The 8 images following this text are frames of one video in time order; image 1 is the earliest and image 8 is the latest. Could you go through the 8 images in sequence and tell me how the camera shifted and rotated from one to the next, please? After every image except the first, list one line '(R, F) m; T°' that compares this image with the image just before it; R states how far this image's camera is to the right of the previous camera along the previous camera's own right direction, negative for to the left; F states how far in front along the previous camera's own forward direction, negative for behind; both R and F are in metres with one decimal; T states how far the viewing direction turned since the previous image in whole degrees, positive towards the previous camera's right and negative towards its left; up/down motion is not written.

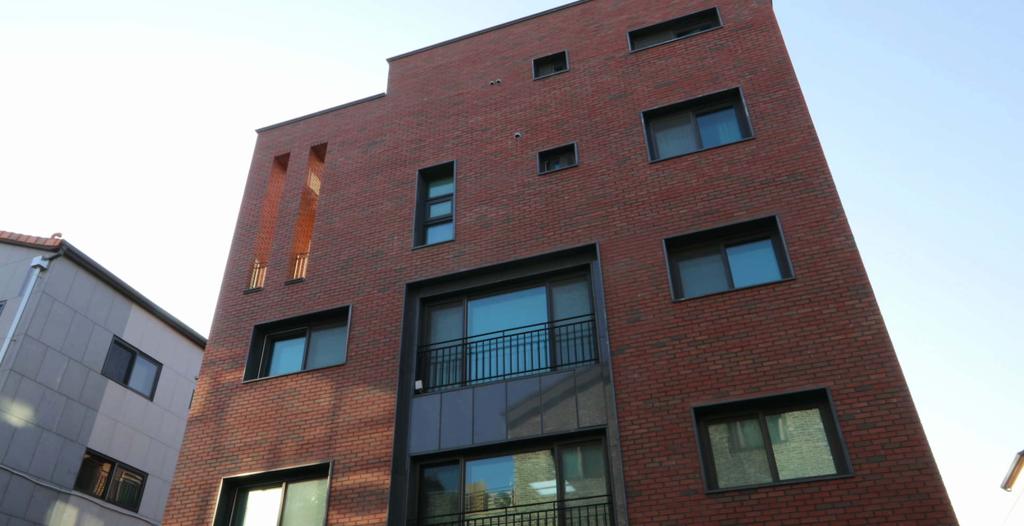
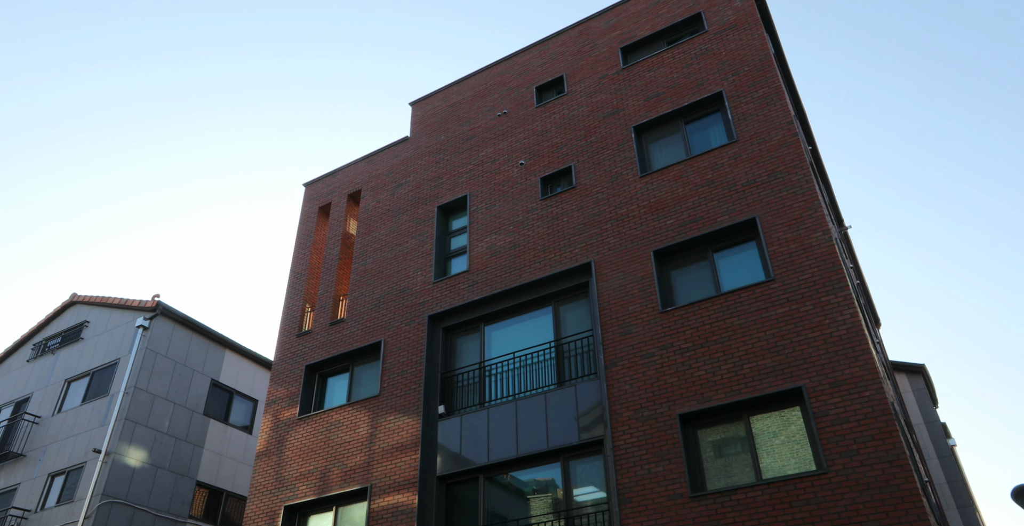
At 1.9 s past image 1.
(+2.5, -0.8) m; -9°
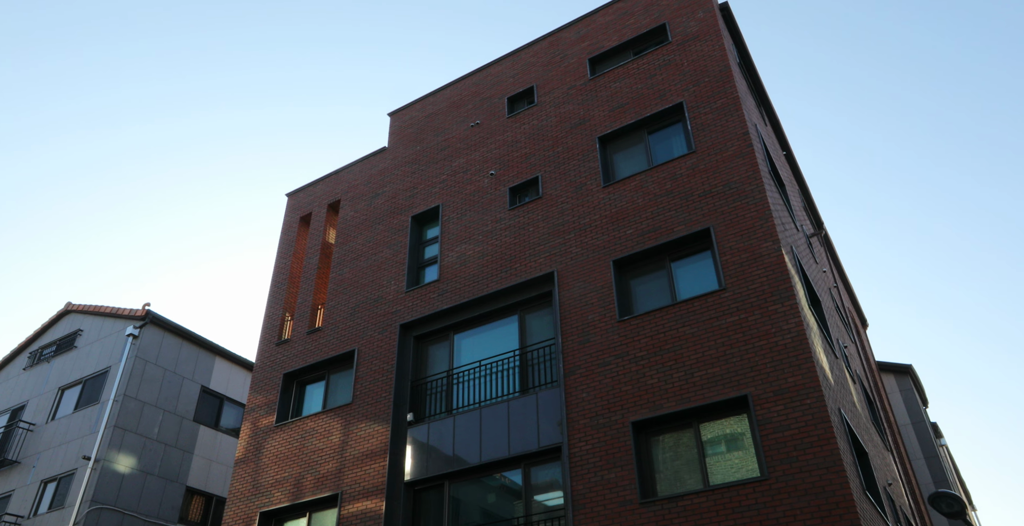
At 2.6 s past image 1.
(+1.0, -0.3) m; -1°
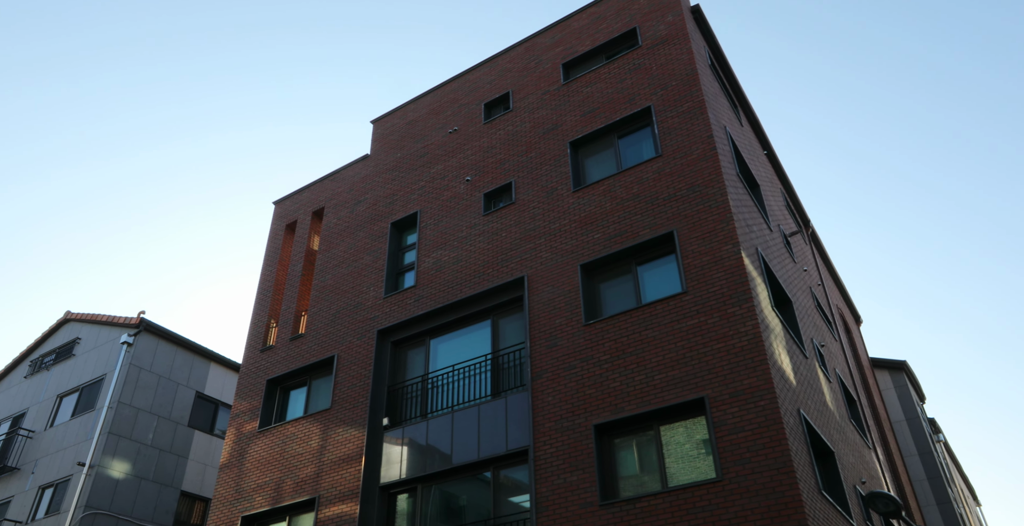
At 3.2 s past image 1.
(+0.9, -0.2) m; -1°
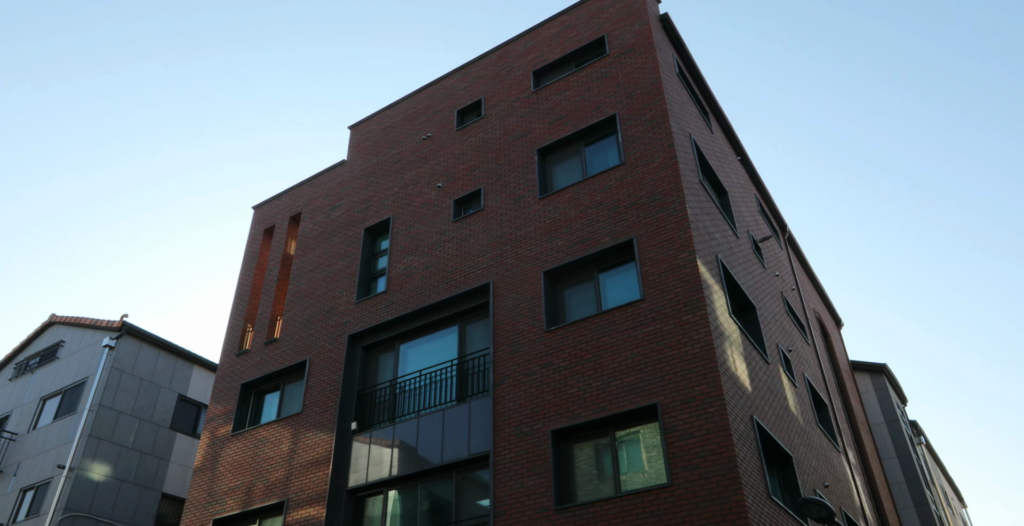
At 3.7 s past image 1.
(+0.7, -0.2) m; 0°
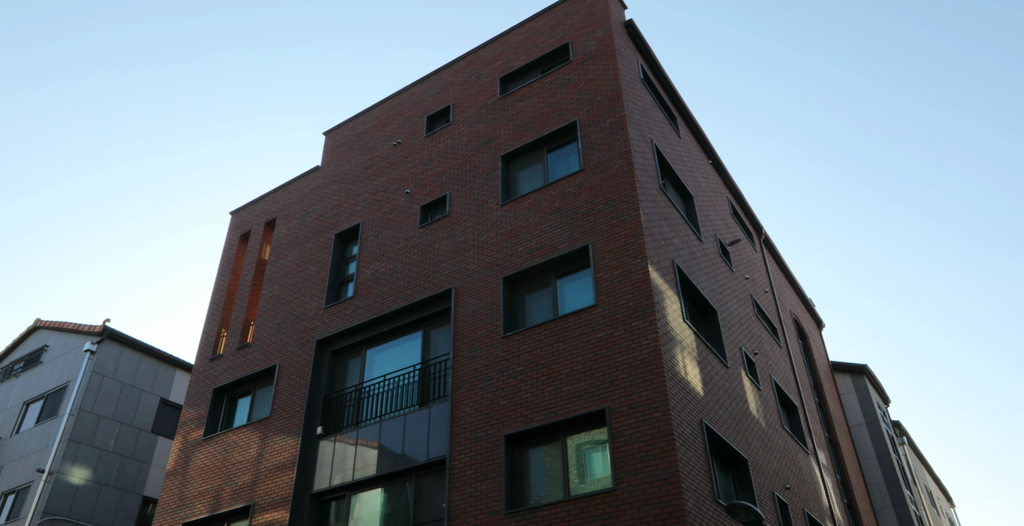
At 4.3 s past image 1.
(+0.9, -0.2) m; 0°
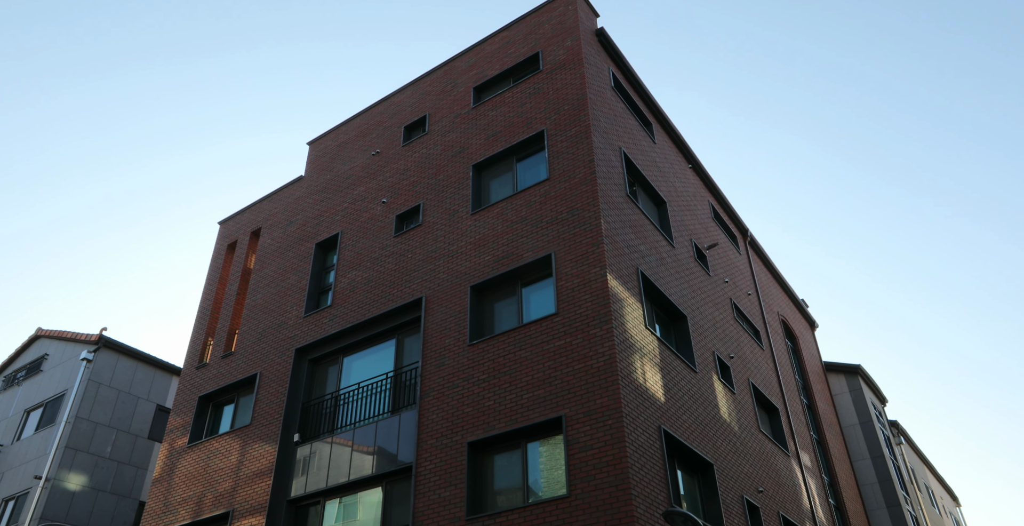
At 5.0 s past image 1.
(+1.0, -0.2) m; -1°
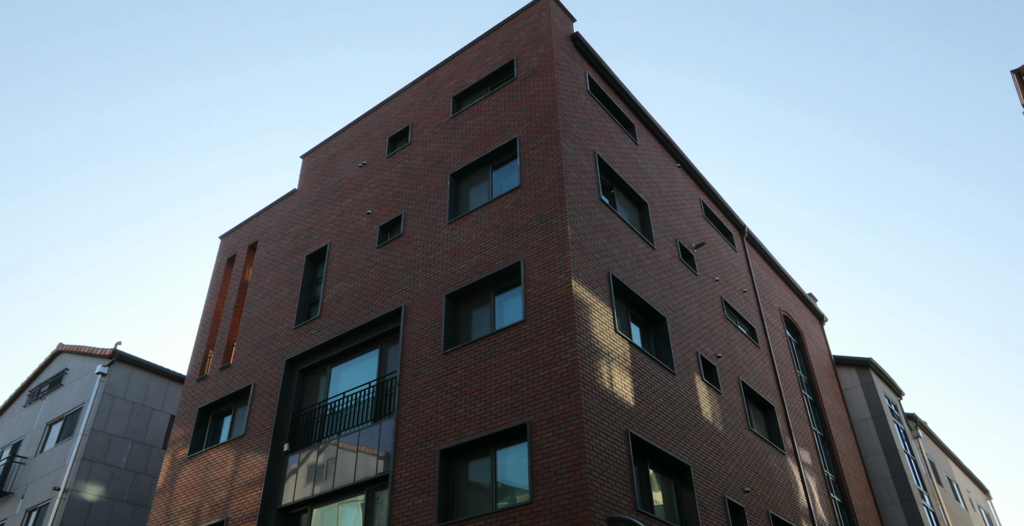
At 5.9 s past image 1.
(+1.3, -0.1) m; -3°
